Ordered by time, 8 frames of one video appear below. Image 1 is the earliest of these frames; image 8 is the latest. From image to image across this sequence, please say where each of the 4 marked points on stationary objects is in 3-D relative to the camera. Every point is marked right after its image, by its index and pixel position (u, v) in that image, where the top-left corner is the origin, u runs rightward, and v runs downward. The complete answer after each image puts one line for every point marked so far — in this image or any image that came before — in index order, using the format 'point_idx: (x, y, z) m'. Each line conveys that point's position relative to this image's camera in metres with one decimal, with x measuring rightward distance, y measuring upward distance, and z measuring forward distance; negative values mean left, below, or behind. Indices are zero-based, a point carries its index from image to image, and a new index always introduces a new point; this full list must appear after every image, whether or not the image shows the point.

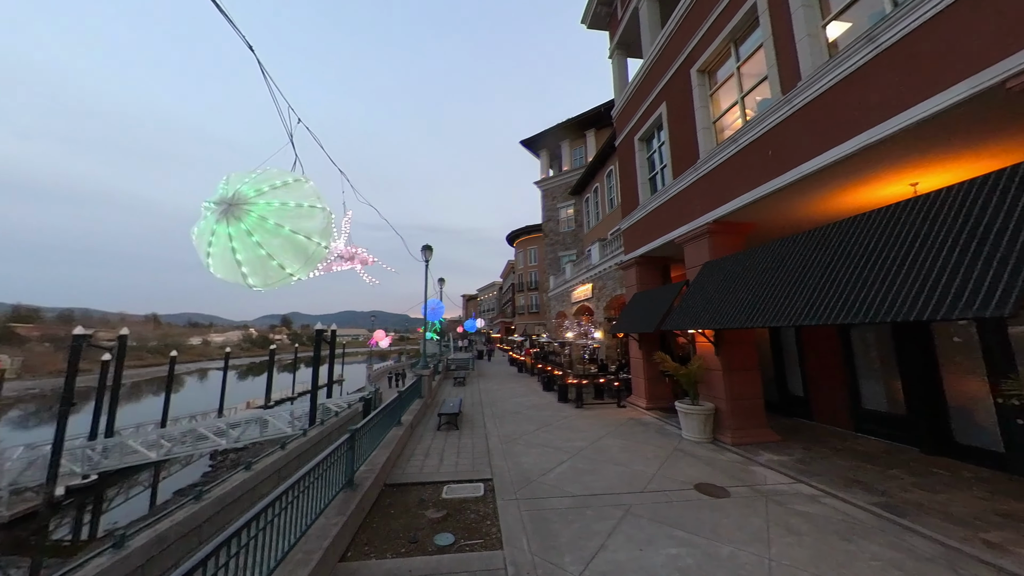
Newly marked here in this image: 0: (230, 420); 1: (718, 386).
0: (-14.5, -6.8, +17.4) m
1: (+4.9, -2.4, +8.1) m
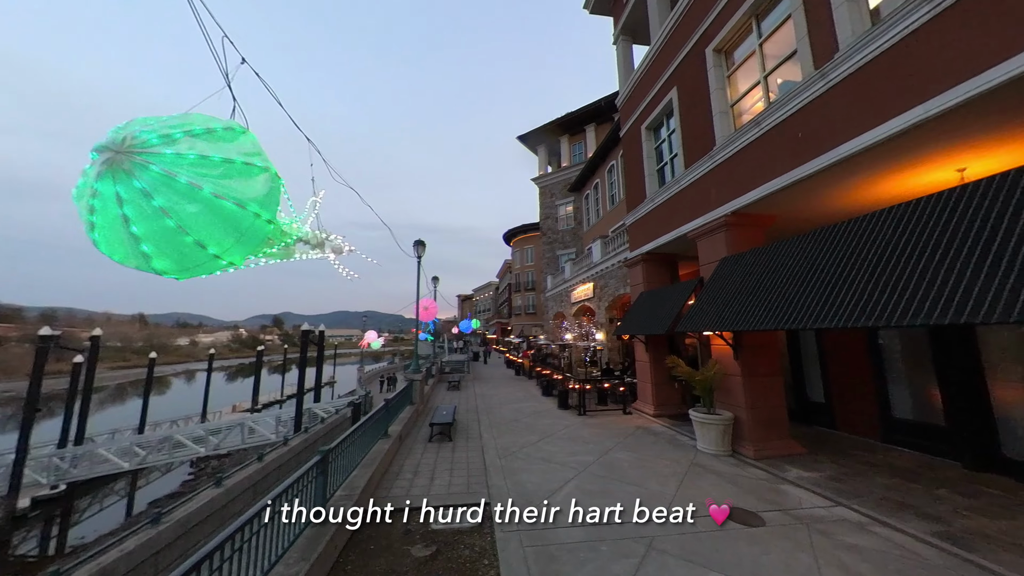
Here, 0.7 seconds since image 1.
0: (-14.7, -6.7, +16.5) m
1: (+4.9, -2.3, +7.4) m
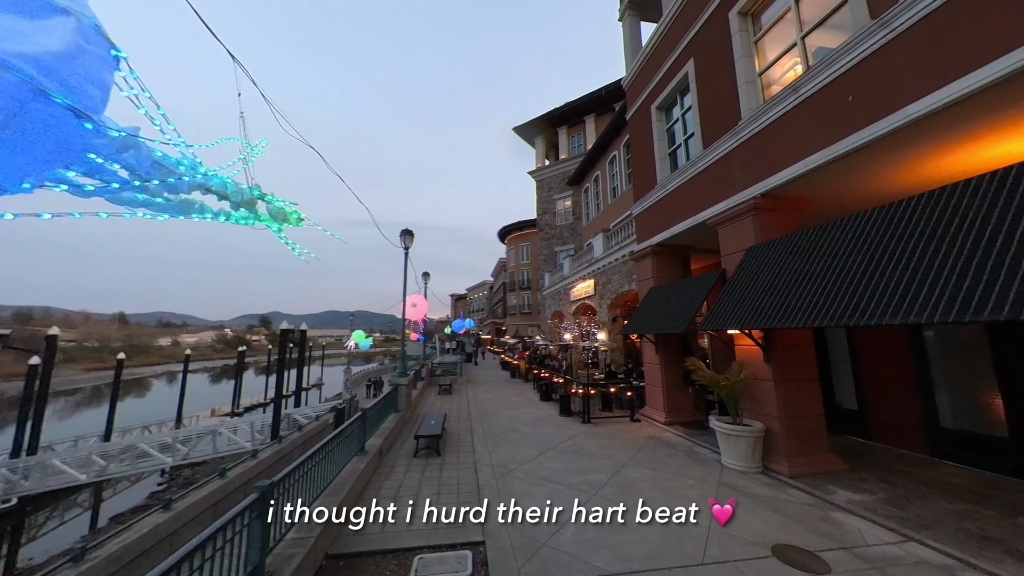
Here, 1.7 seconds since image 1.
0: (-14.9, -6.5, +15.2) m
1: (+4.9, -2.2, +6.5) m
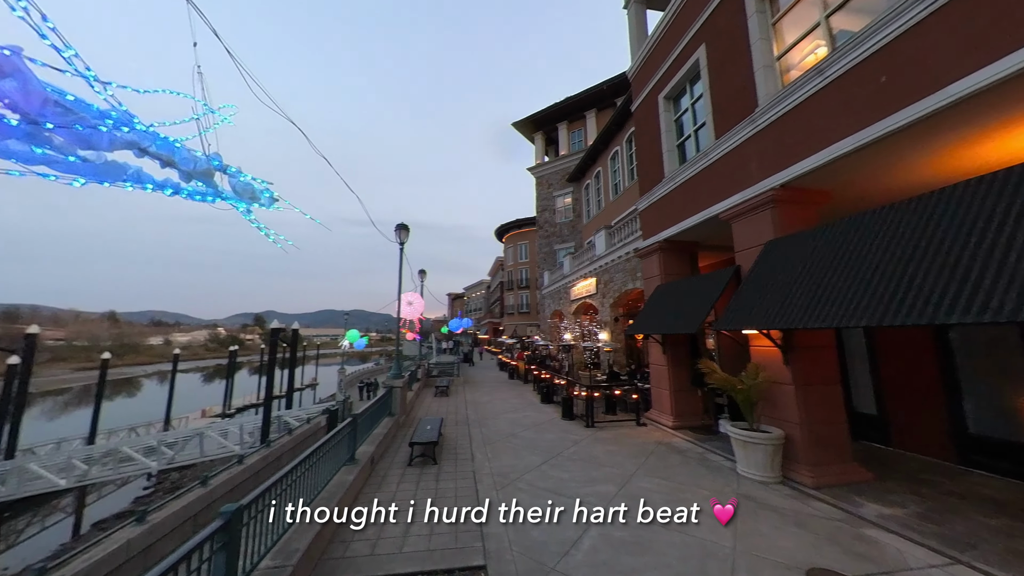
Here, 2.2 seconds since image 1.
0: (-15.0, -6.4, +14.6) m
1: (+4.9, -2.1, +6.1) m
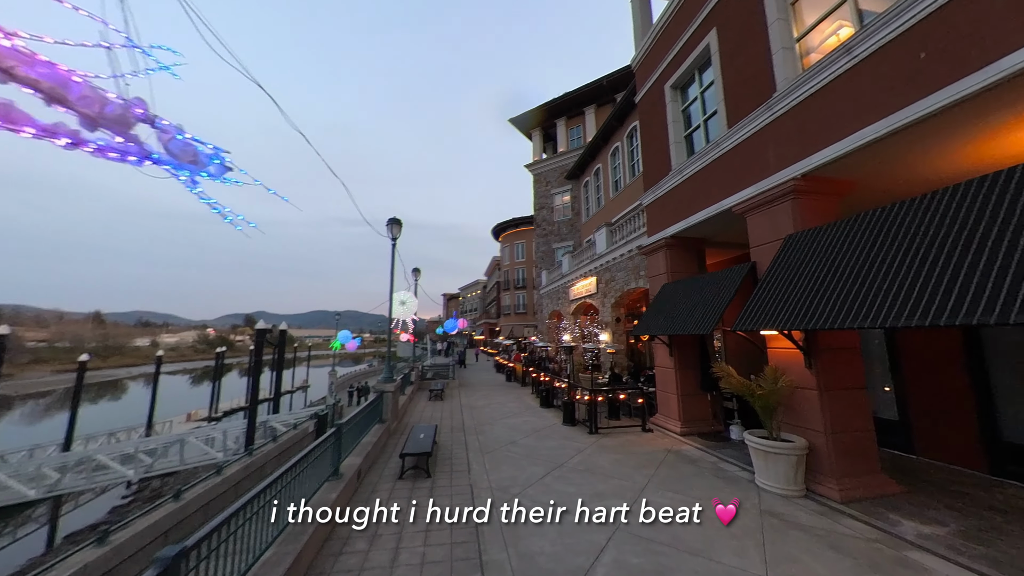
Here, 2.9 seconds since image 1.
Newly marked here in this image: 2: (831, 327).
0: (-15.1, -6.4, +13.8) m
1: (+4.9, -2.1, +5.6) m
2: (+4.6, -0.5, +4.7) m
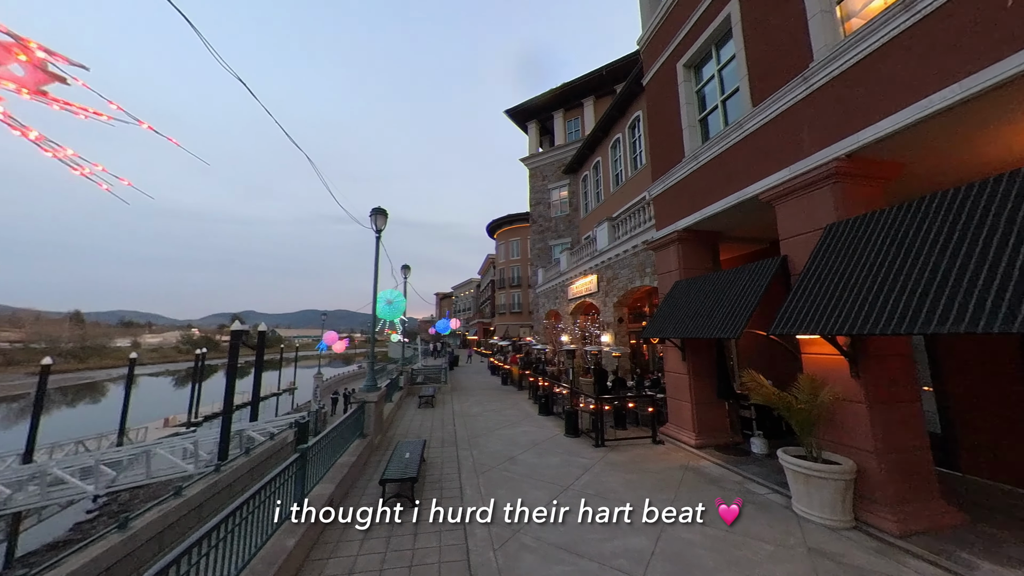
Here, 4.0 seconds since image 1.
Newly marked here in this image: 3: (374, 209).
0: (-15.2, -6.3, +12.7) m
1: (+4.9, -2.0, +4.9) m
2: (+4.6, -0.5, +3.9) m
3: (-3.5, +2.0, +8.5) m
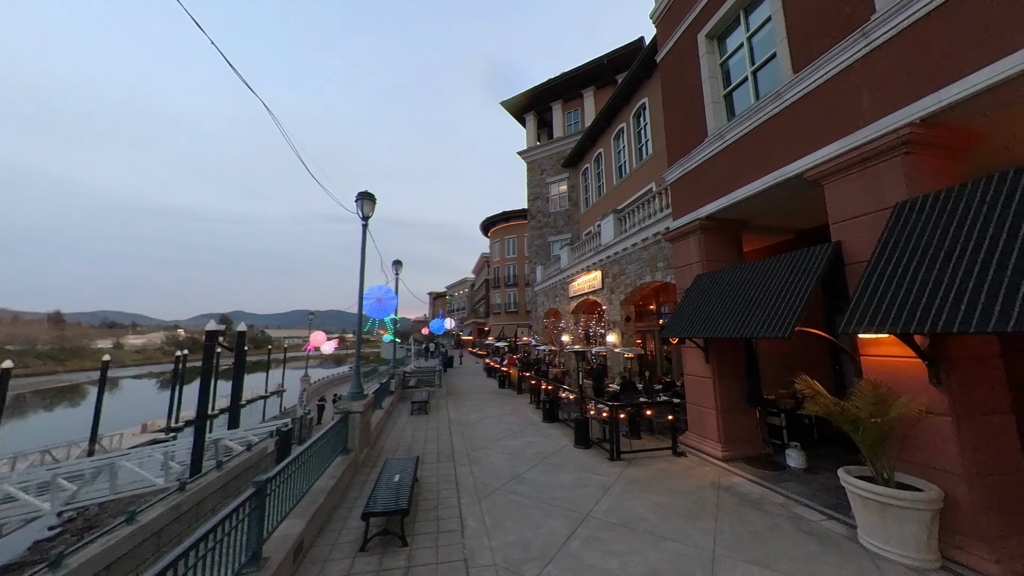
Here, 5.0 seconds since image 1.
0: (-15.2, -6.2, +11.6) m
1: (+5.1, -1.9, +4.1) m
2: (+4.7, -0.4, +3.1) m
3: (-3.4, +2.1, +7.5) m
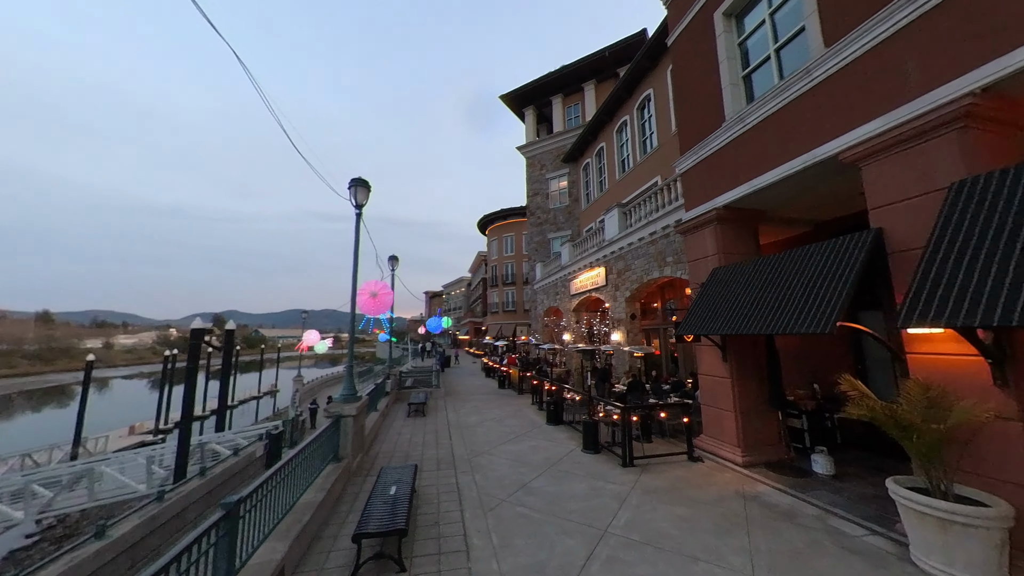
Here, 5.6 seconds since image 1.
0: (-15.1, -6.0, +10.9) m
1: (+5.2, -1.8, +3.6) m
2: (+4.9, -0.3, +2.7) m
3: (-3.3, +2.2, +7.0) m
